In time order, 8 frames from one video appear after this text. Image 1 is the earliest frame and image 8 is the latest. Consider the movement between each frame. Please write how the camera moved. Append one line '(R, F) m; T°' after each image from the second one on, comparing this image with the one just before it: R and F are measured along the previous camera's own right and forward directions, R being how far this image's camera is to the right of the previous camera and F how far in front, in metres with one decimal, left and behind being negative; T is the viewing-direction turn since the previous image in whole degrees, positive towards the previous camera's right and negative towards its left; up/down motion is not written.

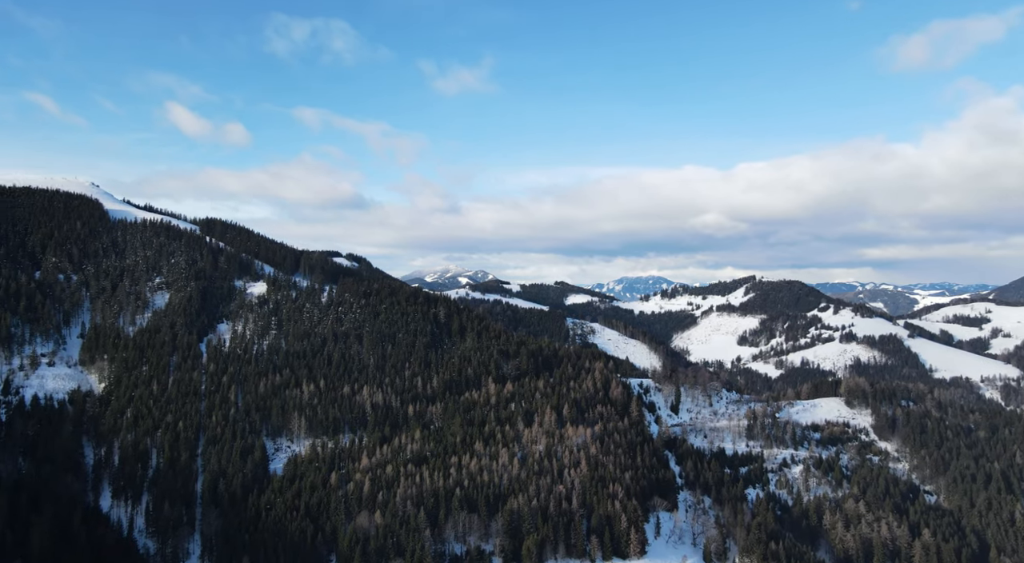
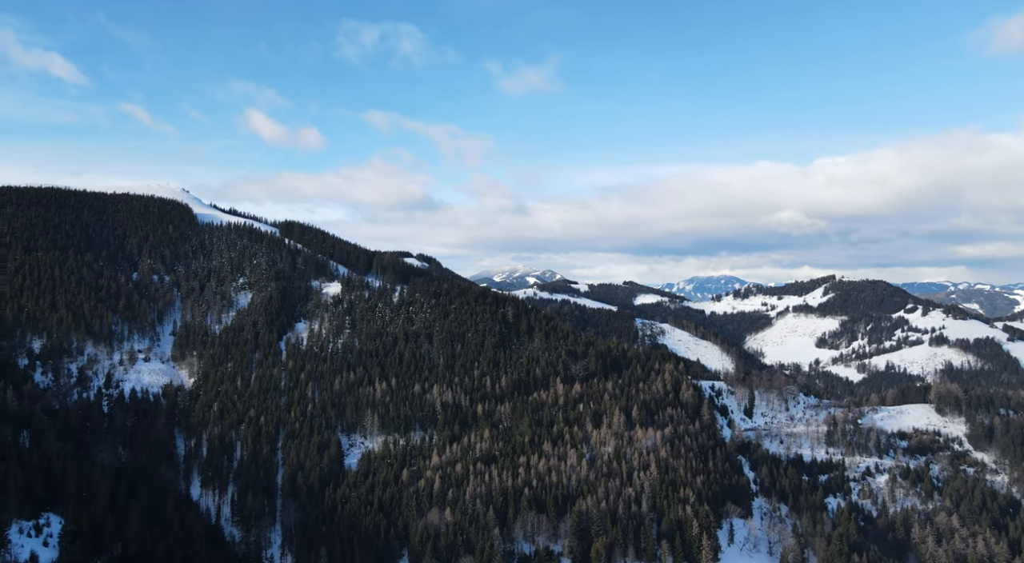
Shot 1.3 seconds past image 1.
(-0.8, -0.4) m; -6°
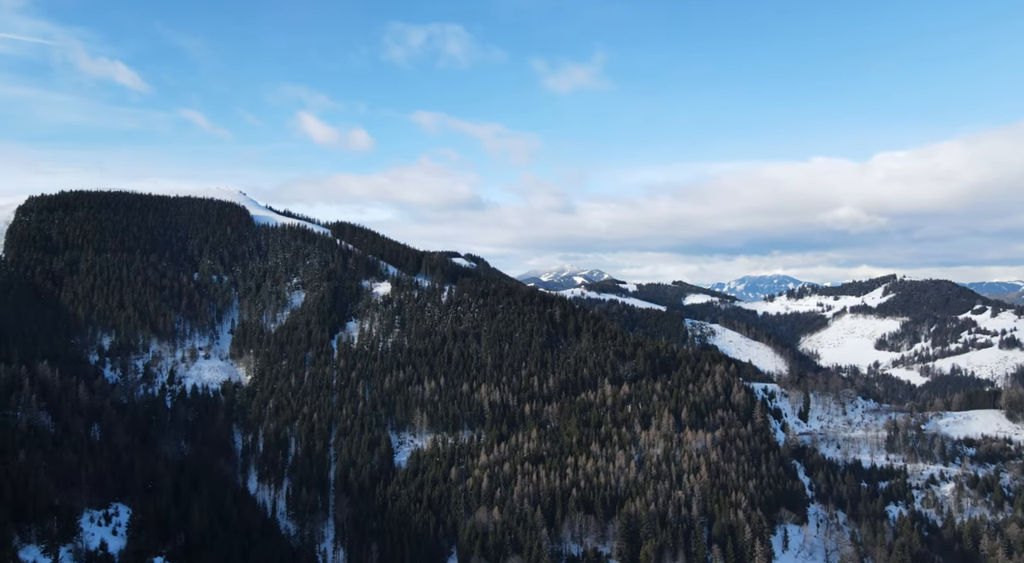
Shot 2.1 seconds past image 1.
(-0.5, -0.1) m; -4°
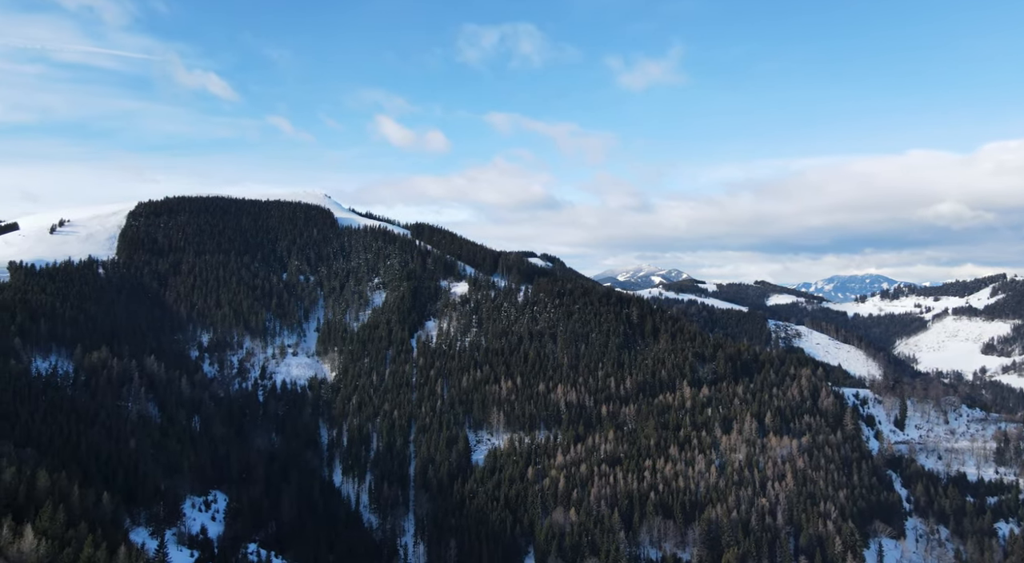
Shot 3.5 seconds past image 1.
(-0.7, +0.2) m; -6°
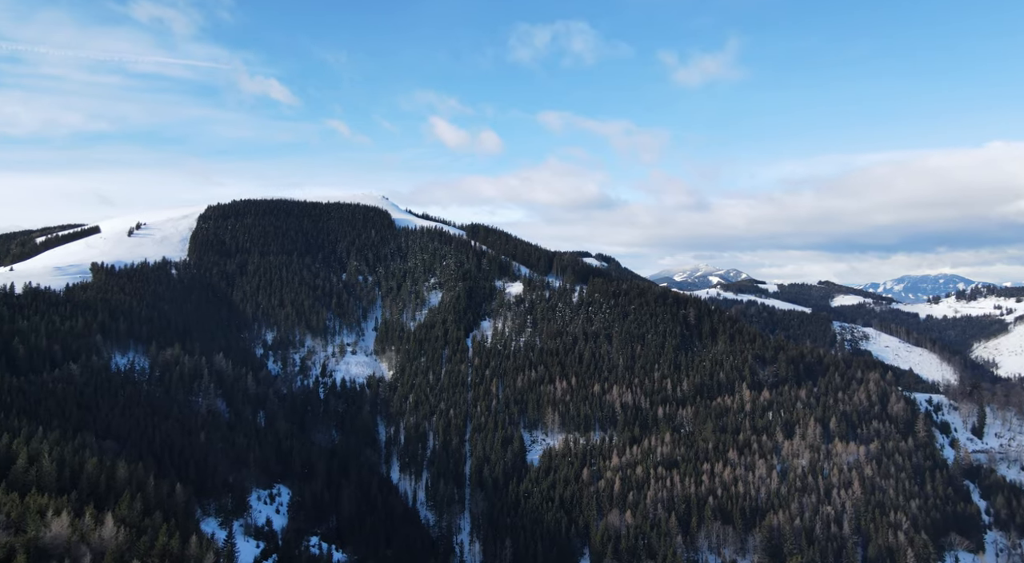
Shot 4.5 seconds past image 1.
(-0.6, +0.2) m; -4°
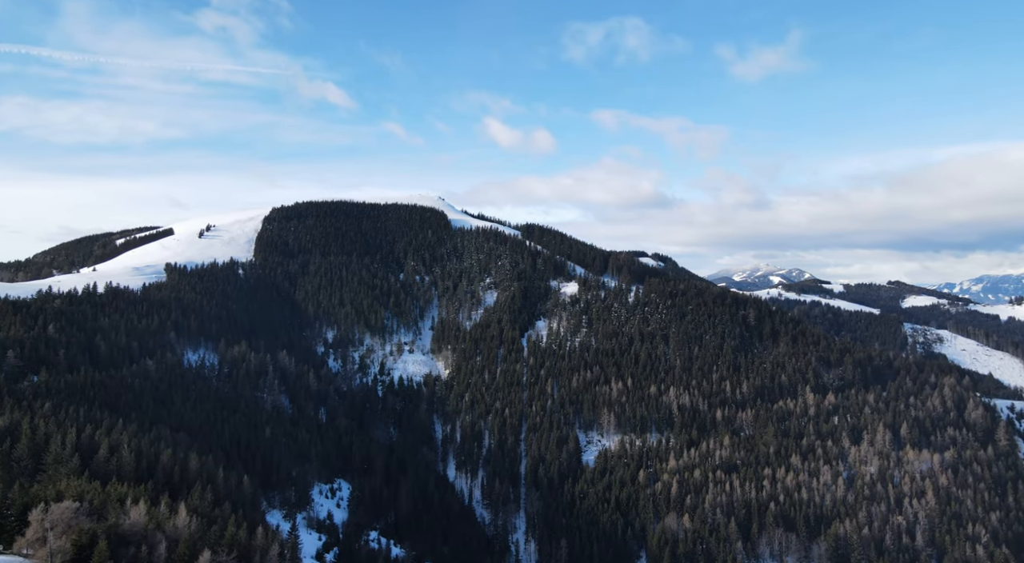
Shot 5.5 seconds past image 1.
(-0.5, 0.0) m; -4°
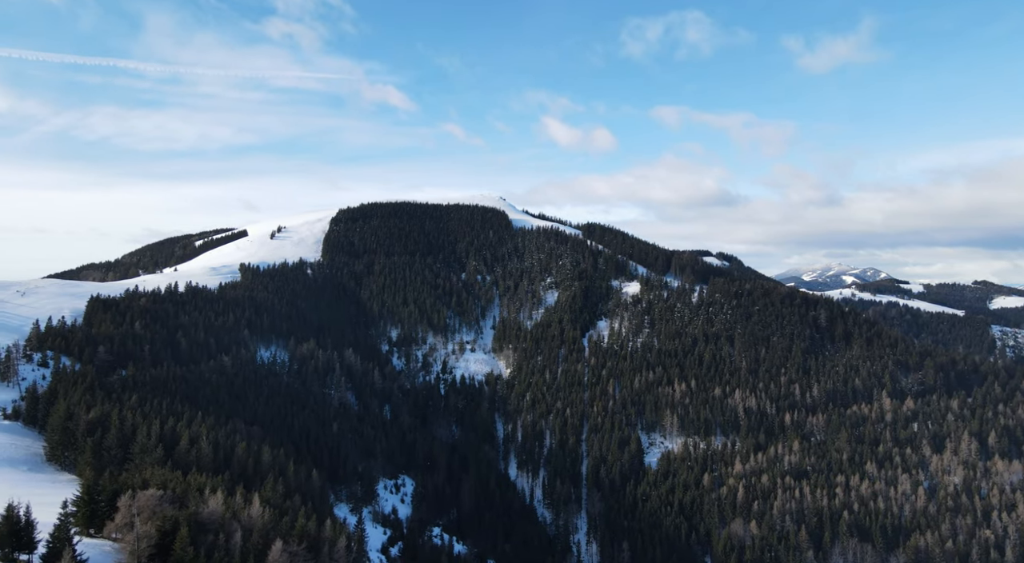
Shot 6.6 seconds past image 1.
(-0.4, -0.2) m; -5°
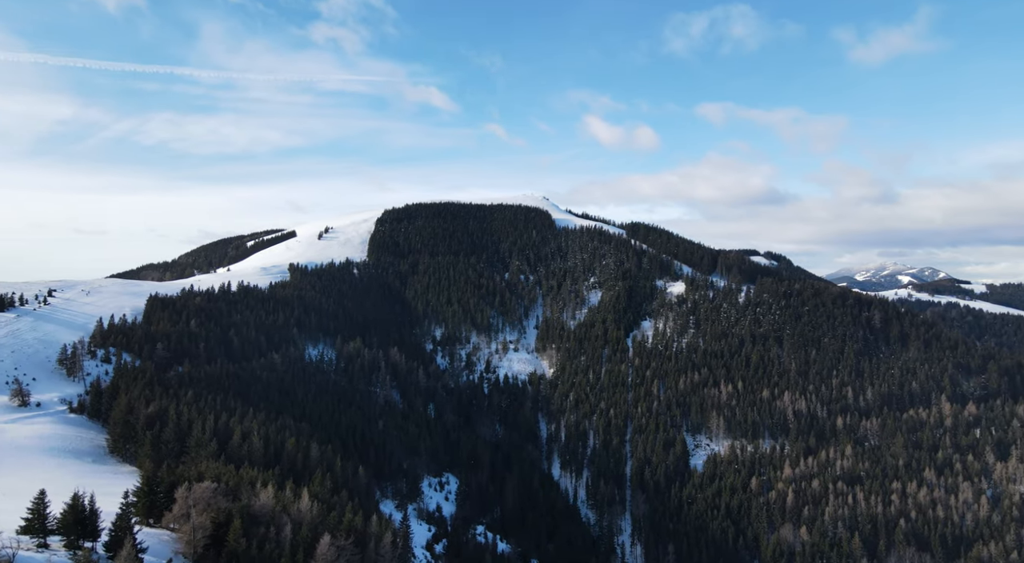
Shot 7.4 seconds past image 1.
(-0.1, -0.2) m; -4°
